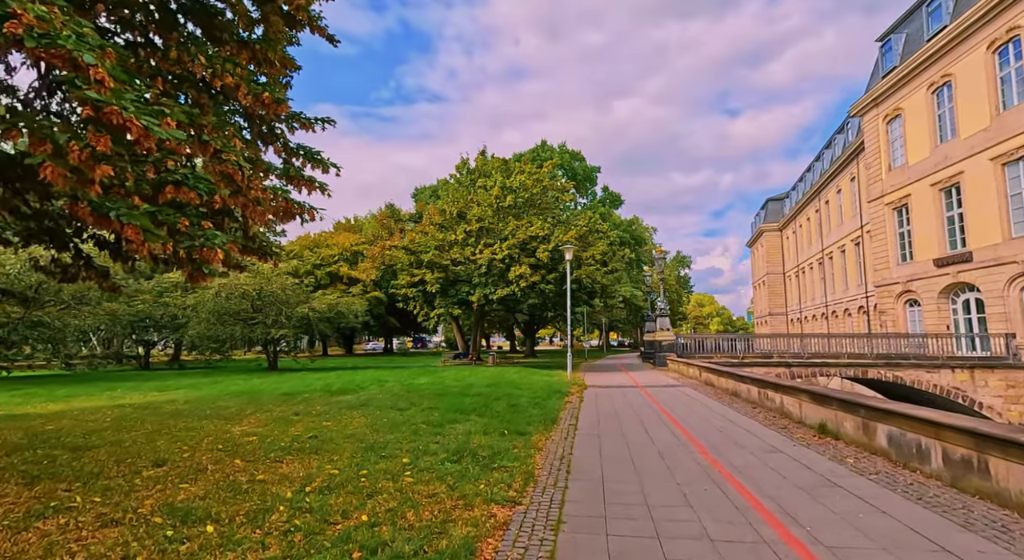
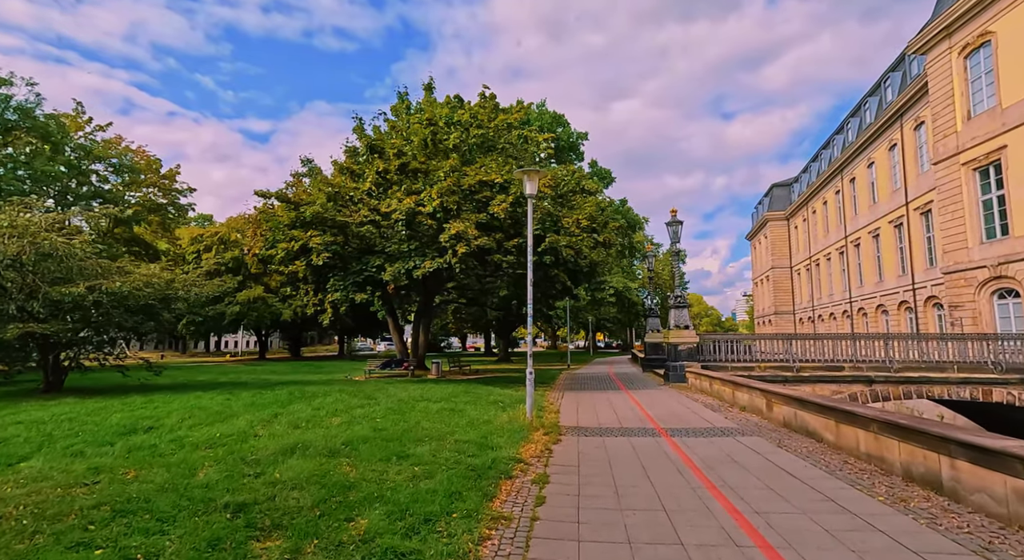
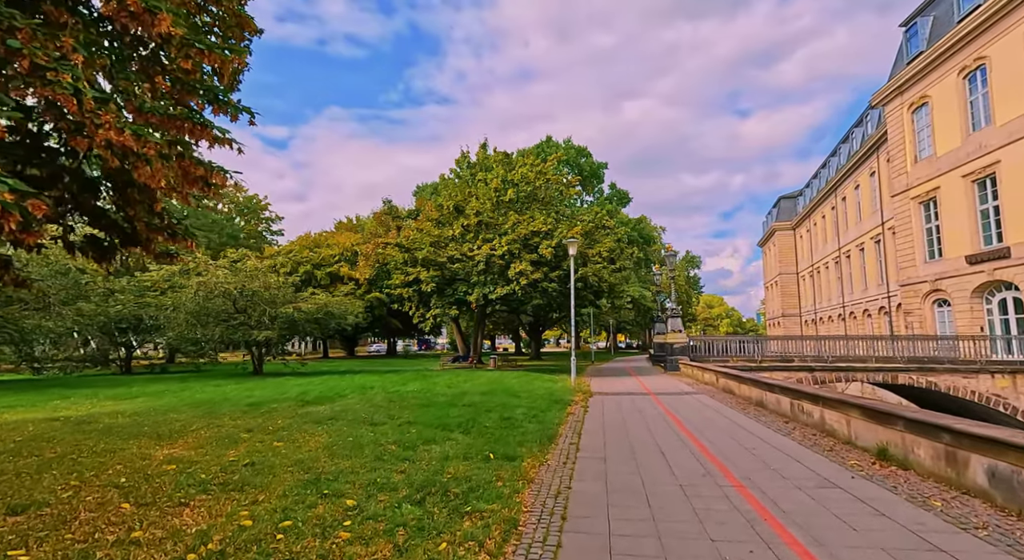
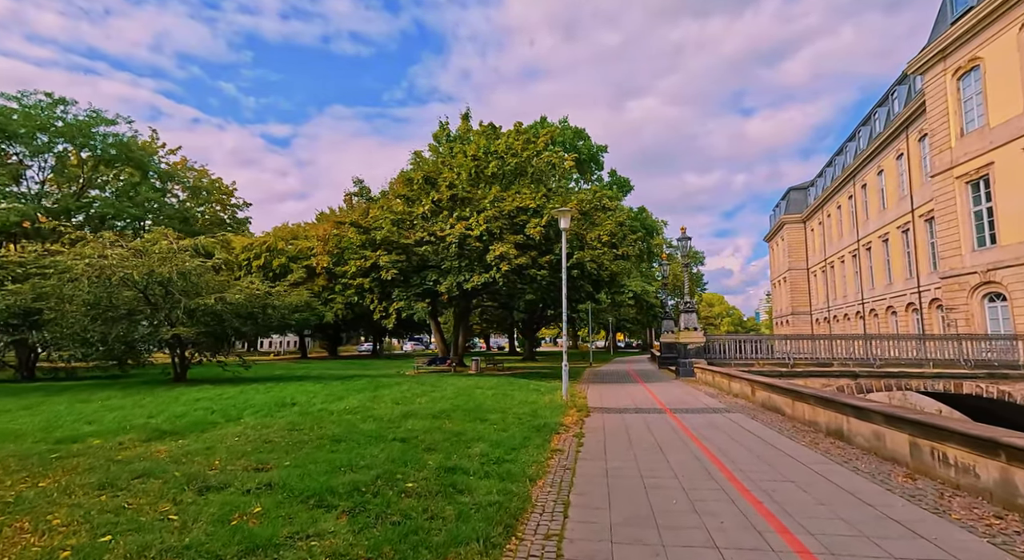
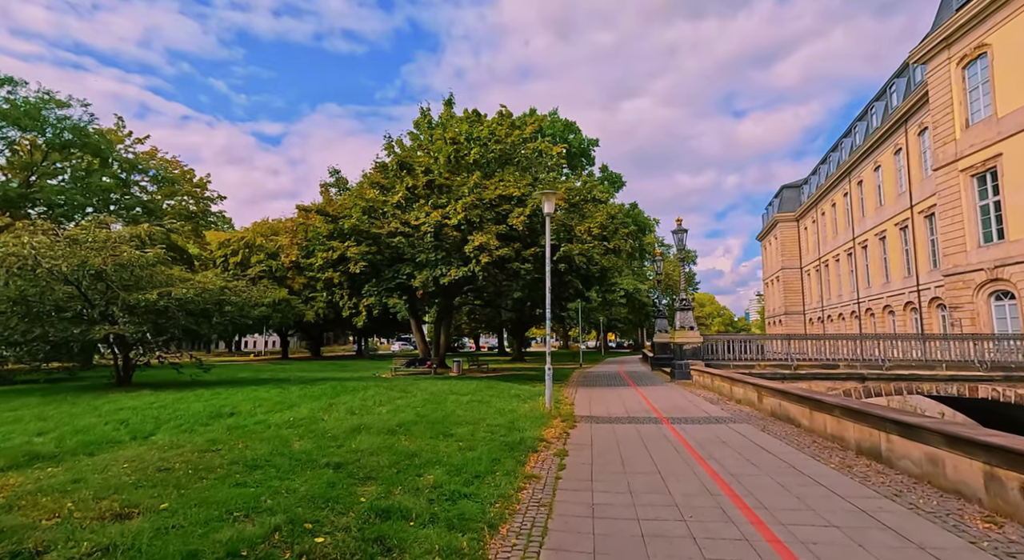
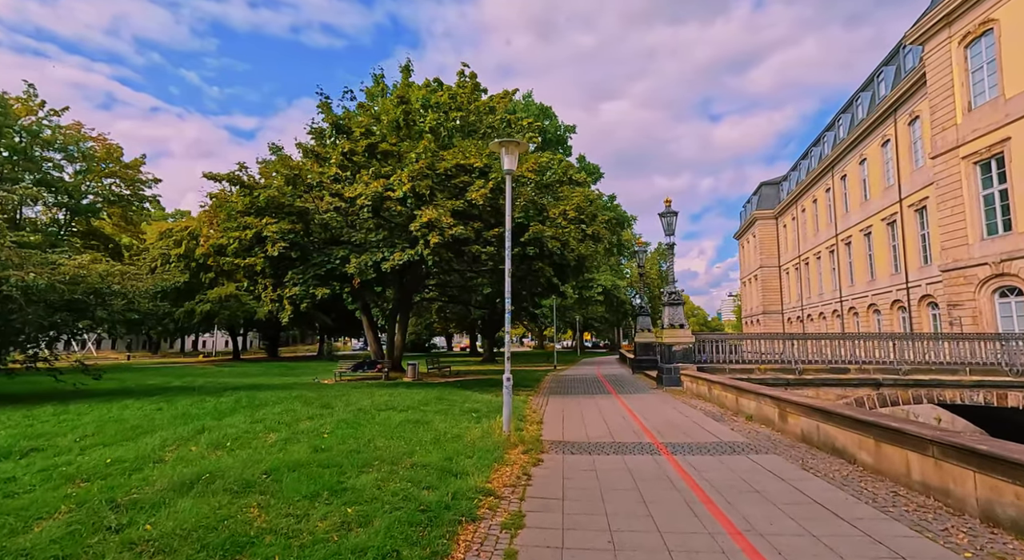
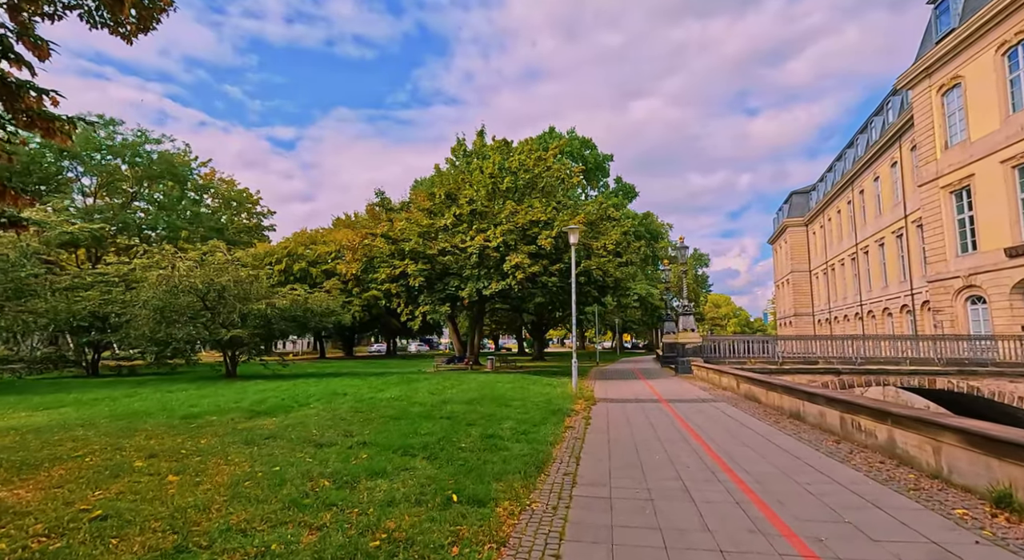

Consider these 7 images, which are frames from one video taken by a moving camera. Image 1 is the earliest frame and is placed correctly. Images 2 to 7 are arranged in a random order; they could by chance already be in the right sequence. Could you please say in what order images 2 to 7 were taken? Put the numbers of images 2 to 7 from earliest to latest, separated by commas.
3, 7, 4, 5, 2, 6
